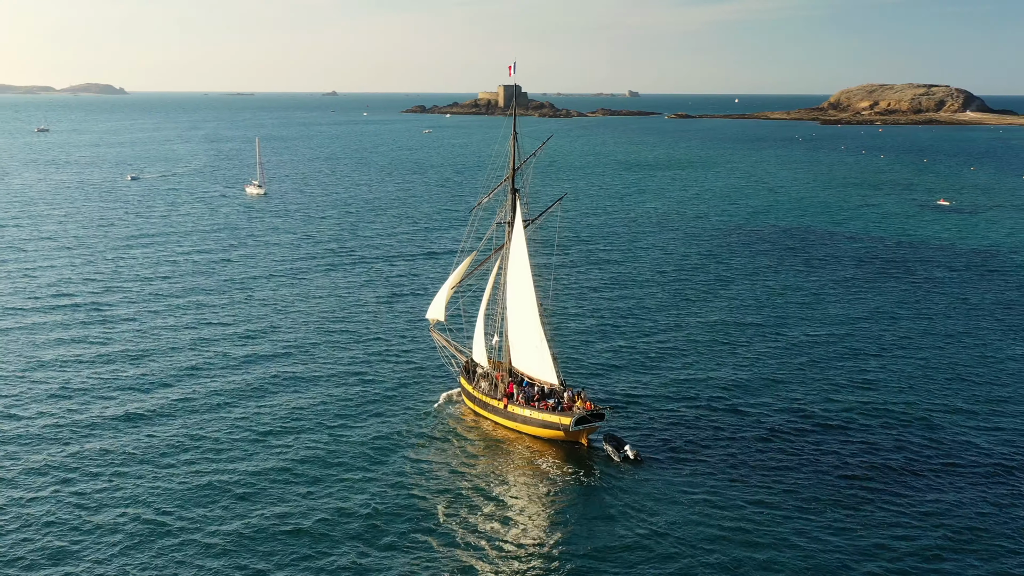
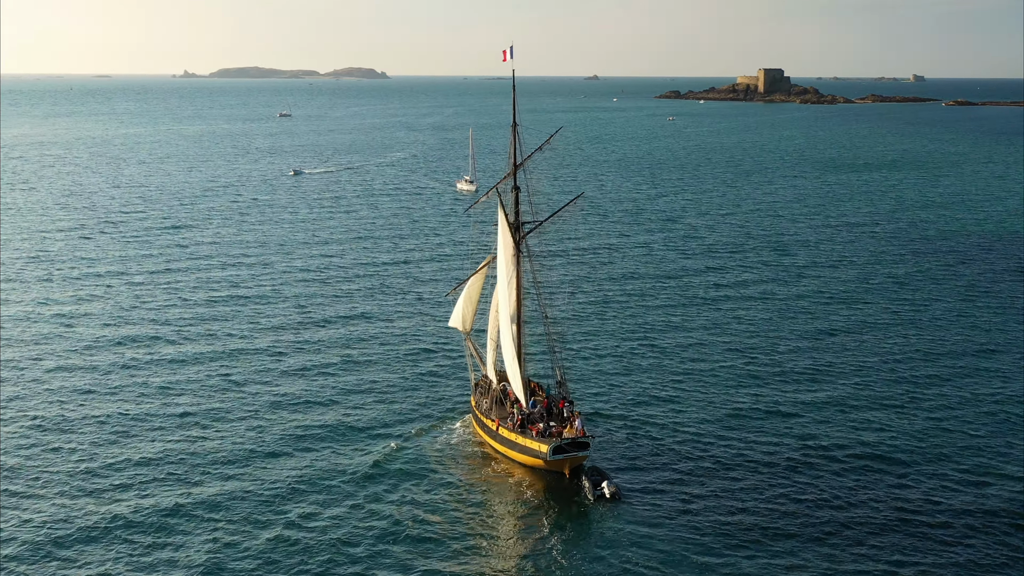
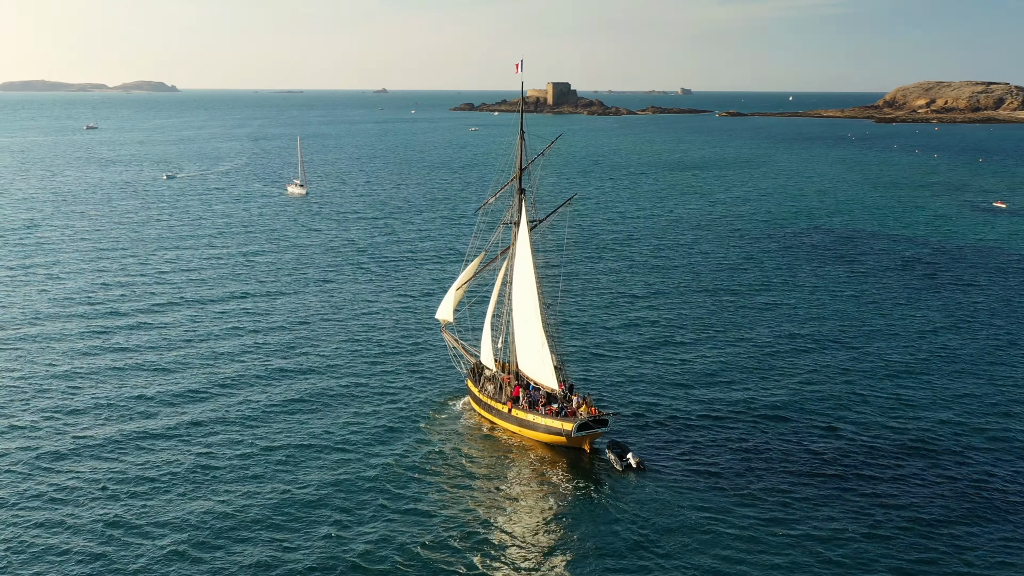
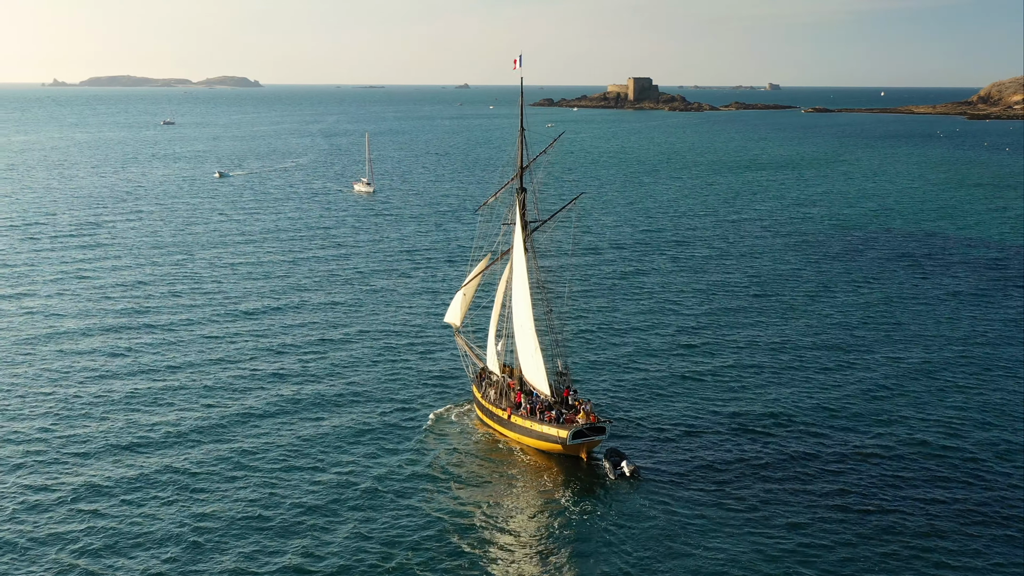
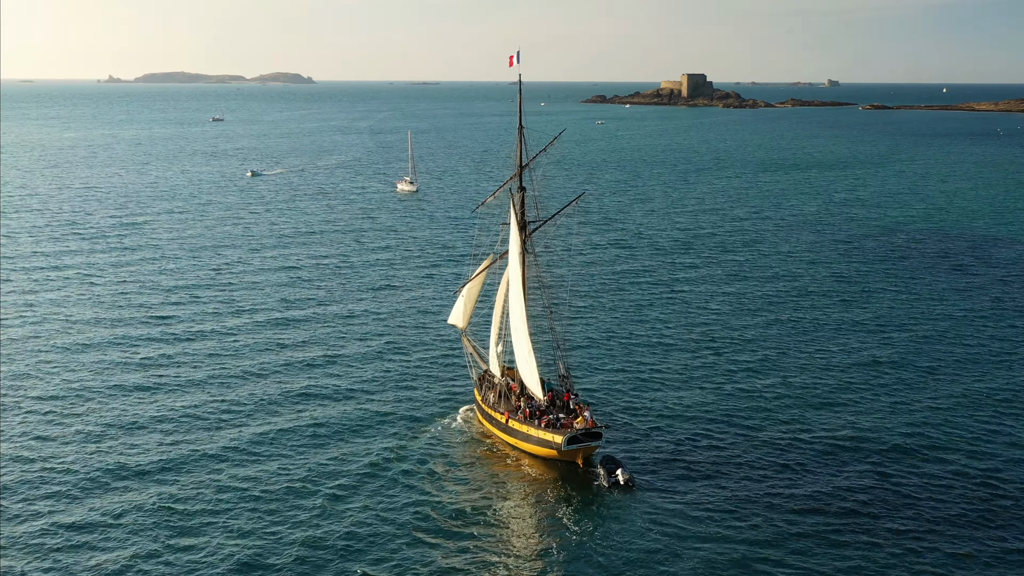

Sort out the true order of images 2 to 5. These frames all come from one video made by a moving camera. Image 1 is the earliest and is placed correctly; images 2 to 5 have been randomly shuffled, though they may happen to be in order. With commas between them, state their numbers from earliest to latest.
3, 4, 5, 2
